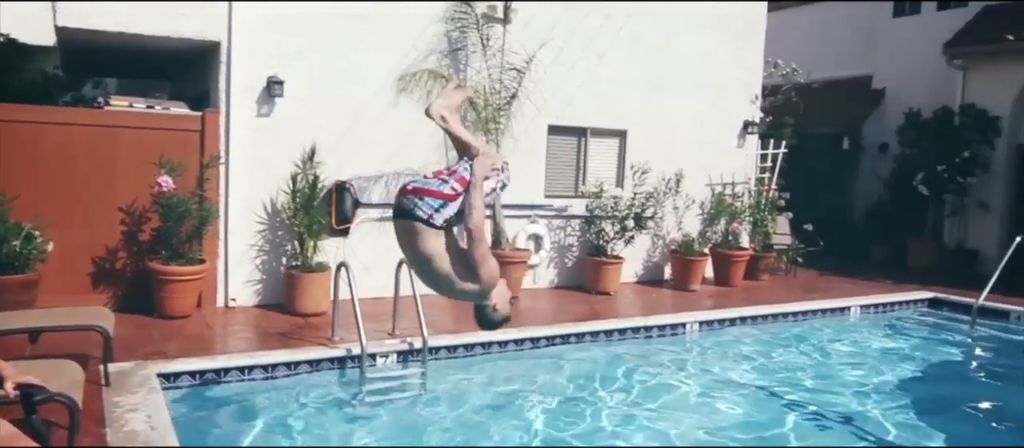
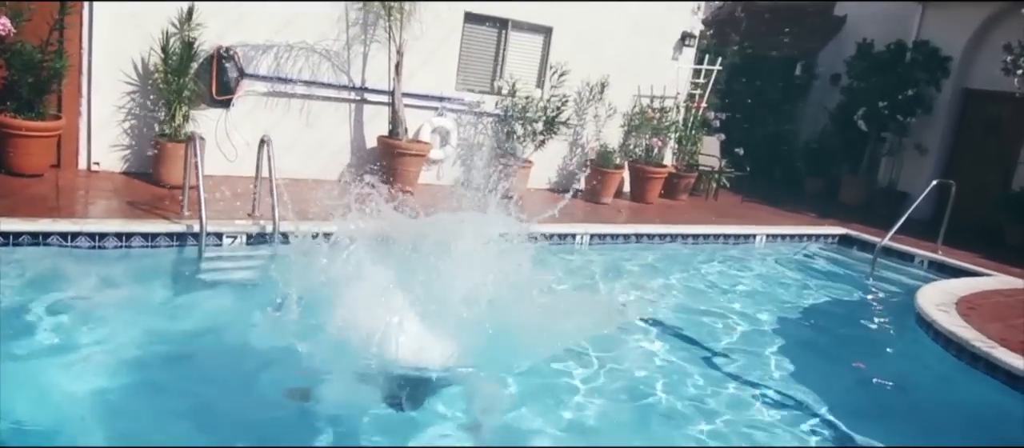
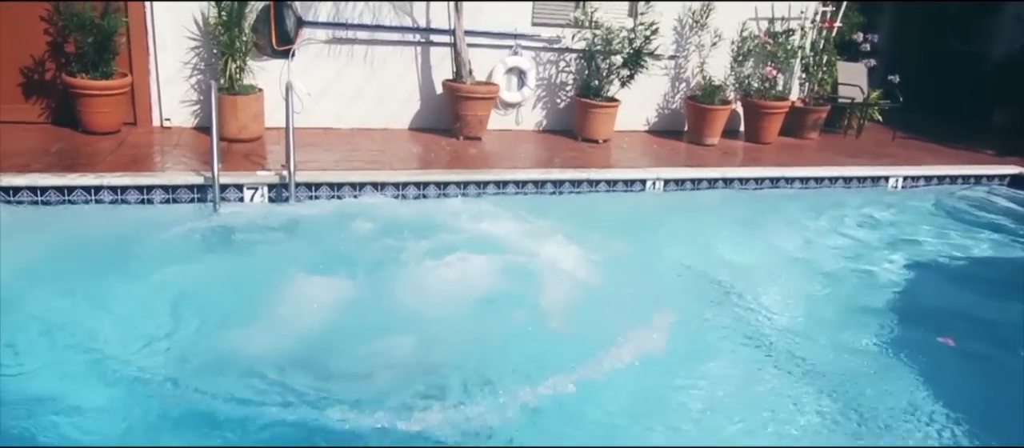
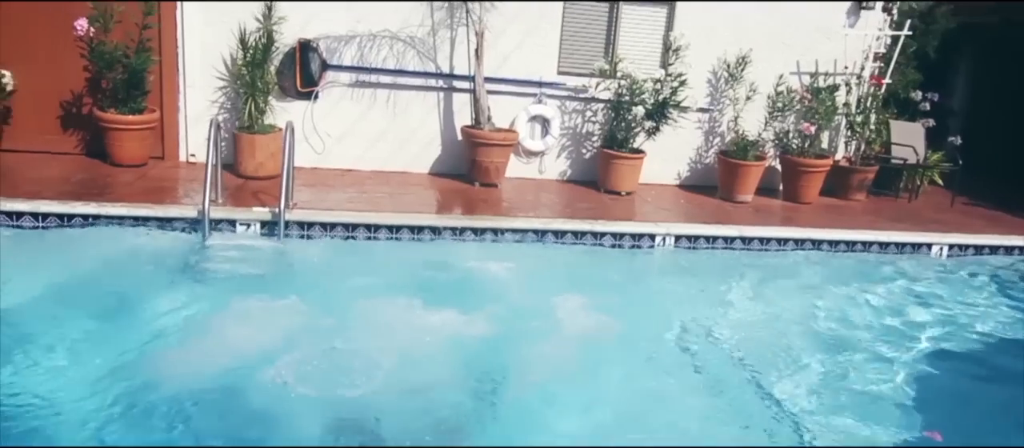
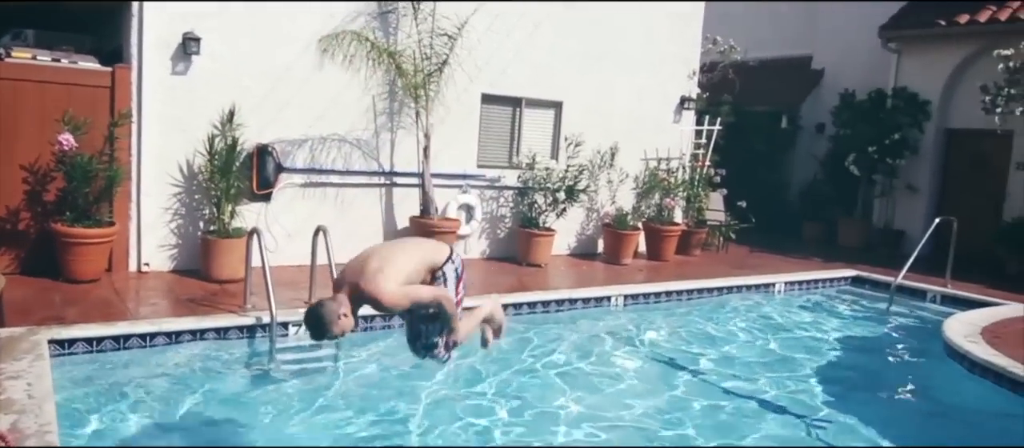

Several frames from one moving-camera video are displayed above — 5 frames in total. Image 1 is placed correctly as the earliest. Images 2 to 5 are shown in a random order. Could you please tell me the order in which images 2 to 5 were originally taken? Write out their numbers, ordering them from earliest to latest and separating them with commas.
5, 2, 3, 4
